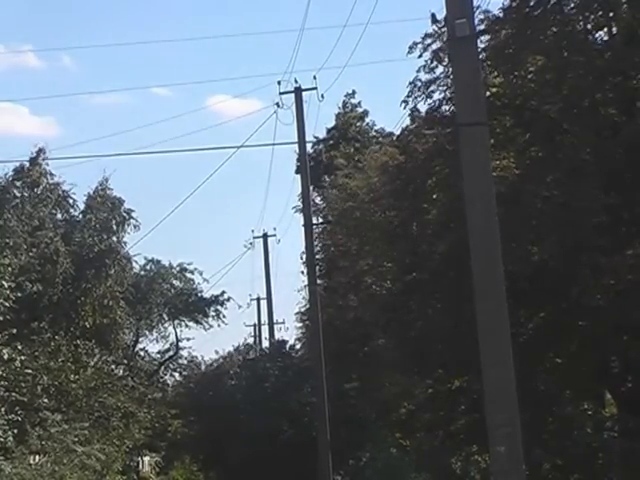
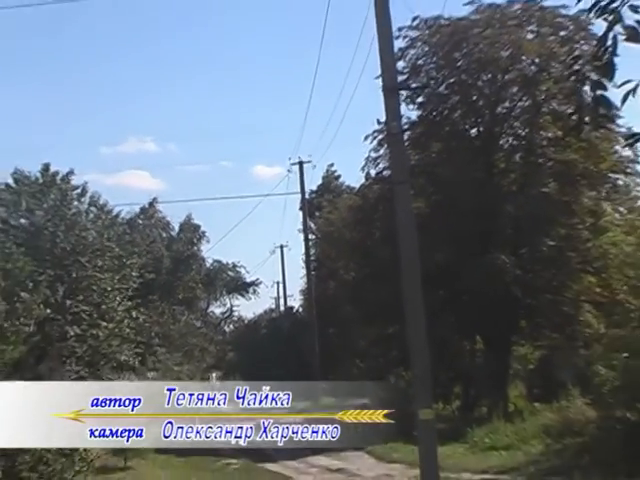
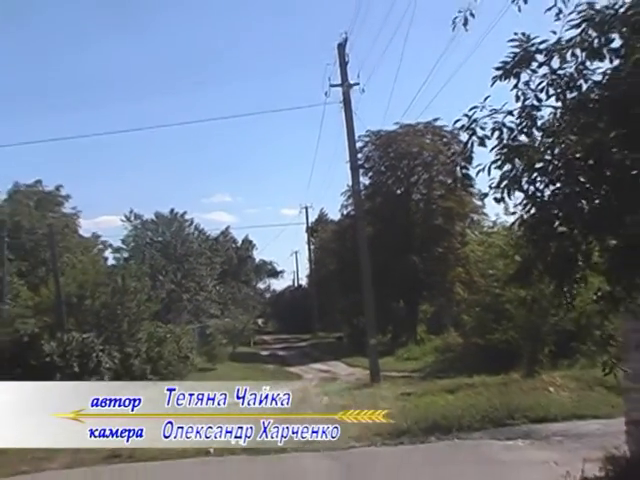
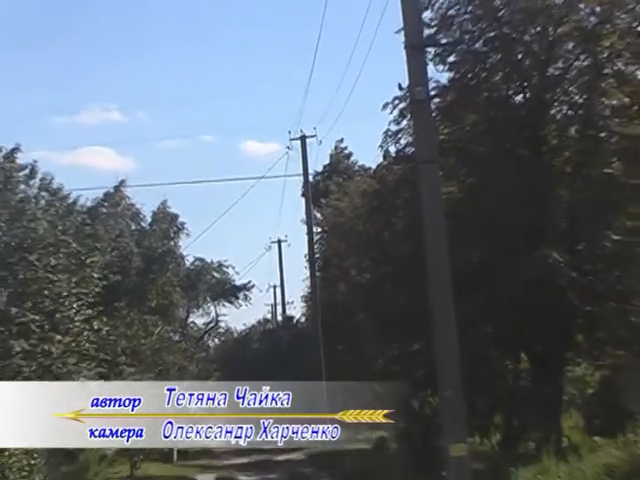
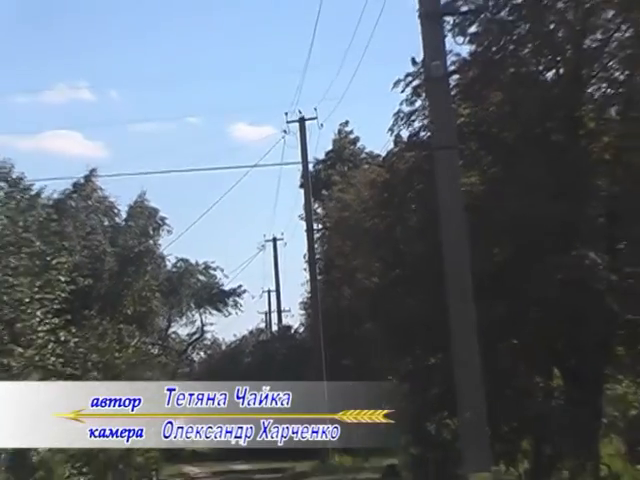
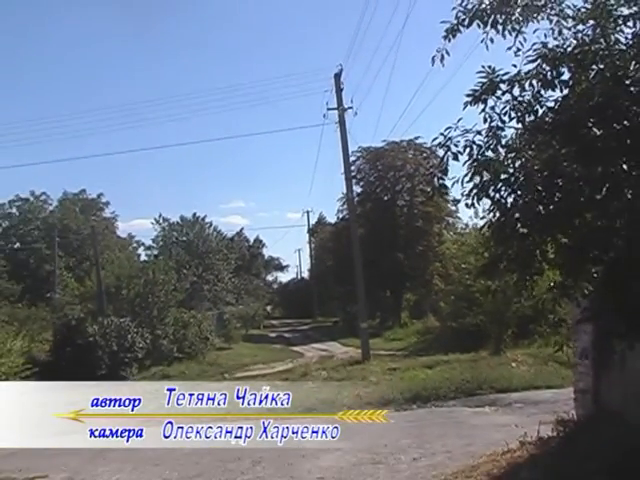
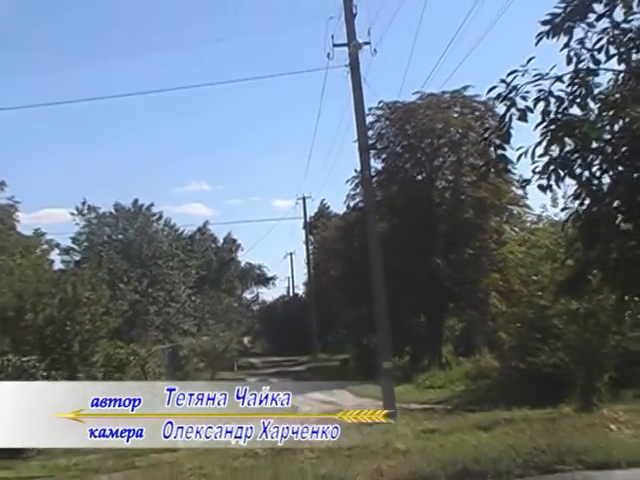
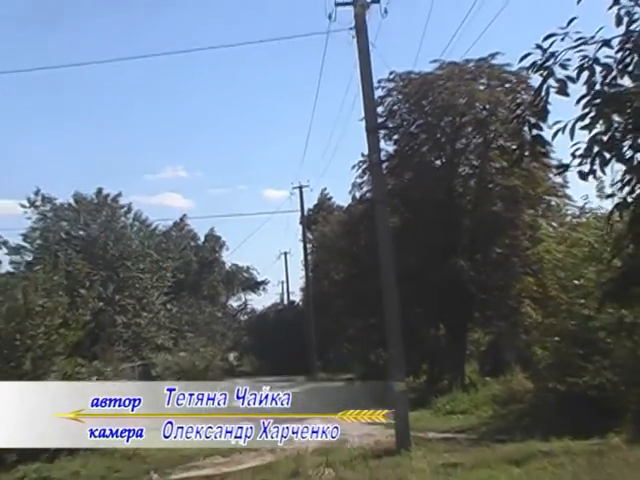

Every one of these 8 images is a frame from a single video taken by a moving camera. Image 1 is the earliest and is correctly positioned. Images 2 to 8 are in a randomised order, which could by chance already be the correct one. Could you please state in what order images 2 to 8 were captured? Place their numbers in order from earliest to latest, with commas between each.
5, 4, 2, 8, 7, 3, 6
